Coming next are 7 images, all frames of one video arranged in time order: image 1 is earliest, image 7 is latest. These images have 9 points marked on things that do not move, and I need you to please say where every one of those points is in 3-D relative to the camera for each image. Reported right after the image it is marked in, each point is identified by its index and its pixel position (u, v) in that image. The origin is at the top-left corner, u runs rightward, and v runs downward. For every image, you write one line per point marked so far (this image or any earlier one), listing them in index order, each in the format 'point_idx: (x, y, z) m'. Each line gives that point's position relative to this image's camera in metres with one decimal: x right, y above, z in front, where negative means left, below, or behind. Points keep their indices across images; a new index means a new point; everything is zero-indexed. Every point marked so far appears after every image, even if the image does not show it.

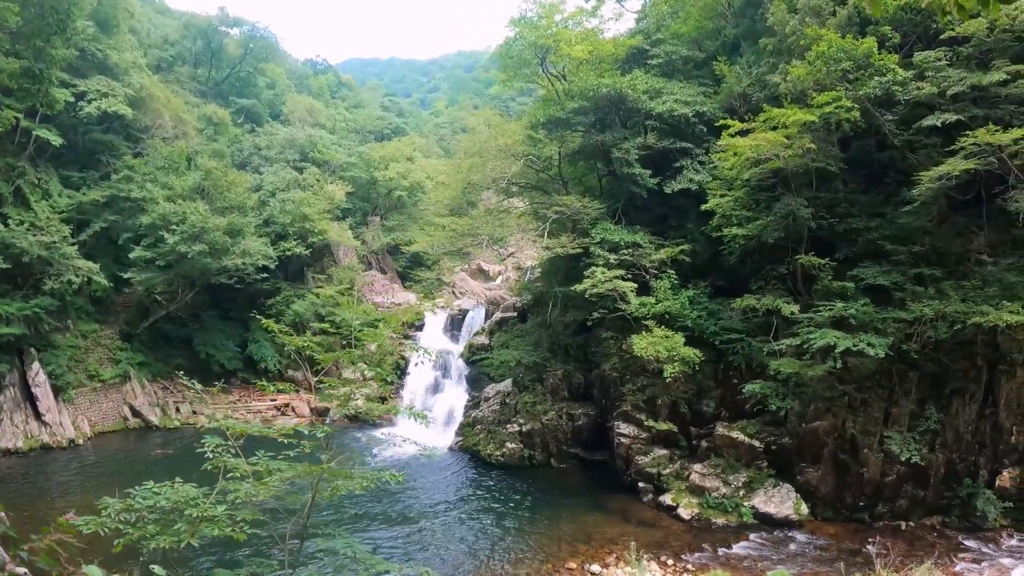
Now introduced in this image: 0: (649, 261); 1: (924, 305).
0: (+3.3, +0.8, +13.3) m
1: (+7.6, -0.3, +10.1) m
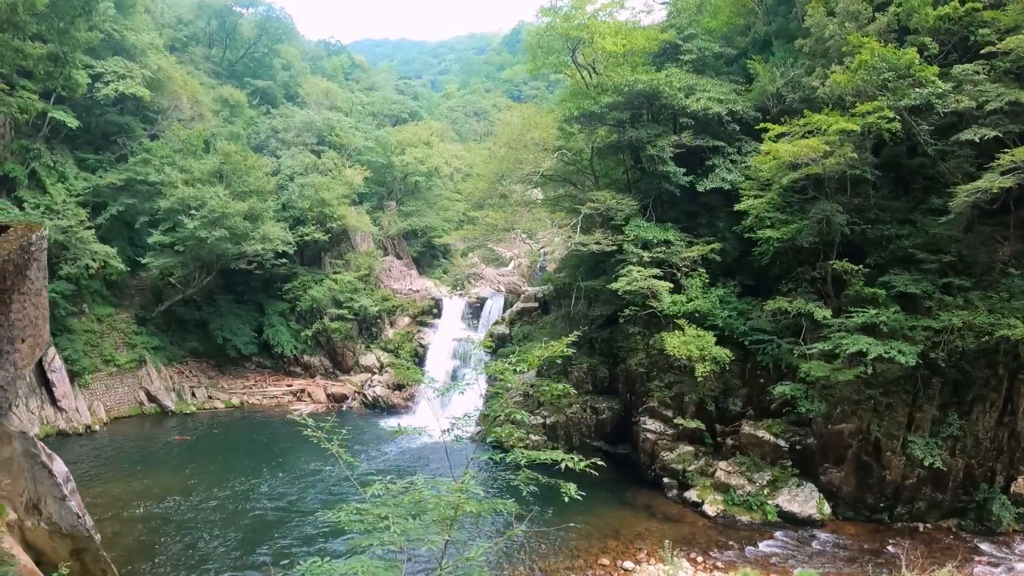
0: (+4.0, +0.8, +13.4) m
1: (+8.3, -0.5, +10.3) m
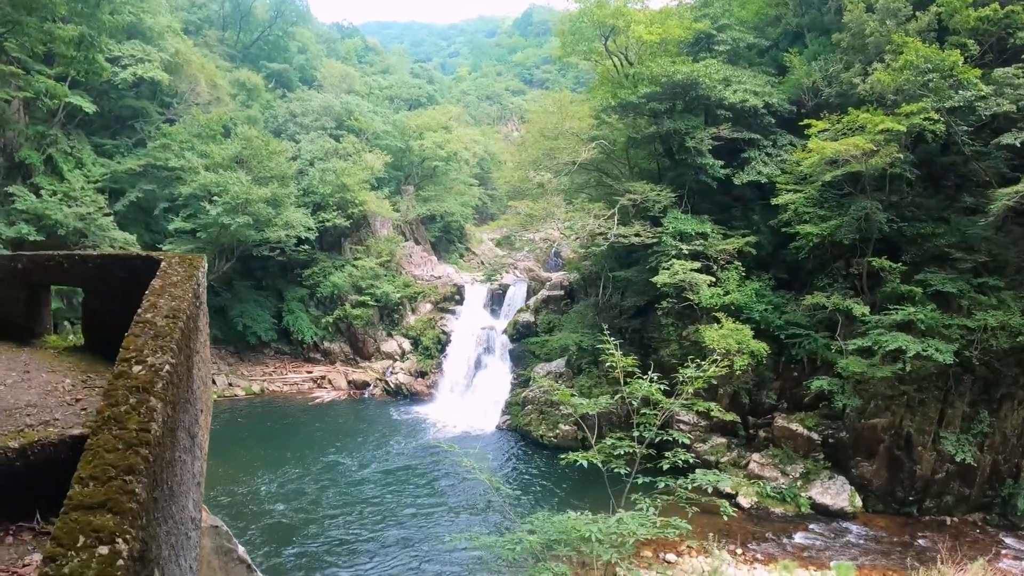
0: (+4.8, +0.9, +13.5) m
1: (+9.1, -0.5, +10.5) m
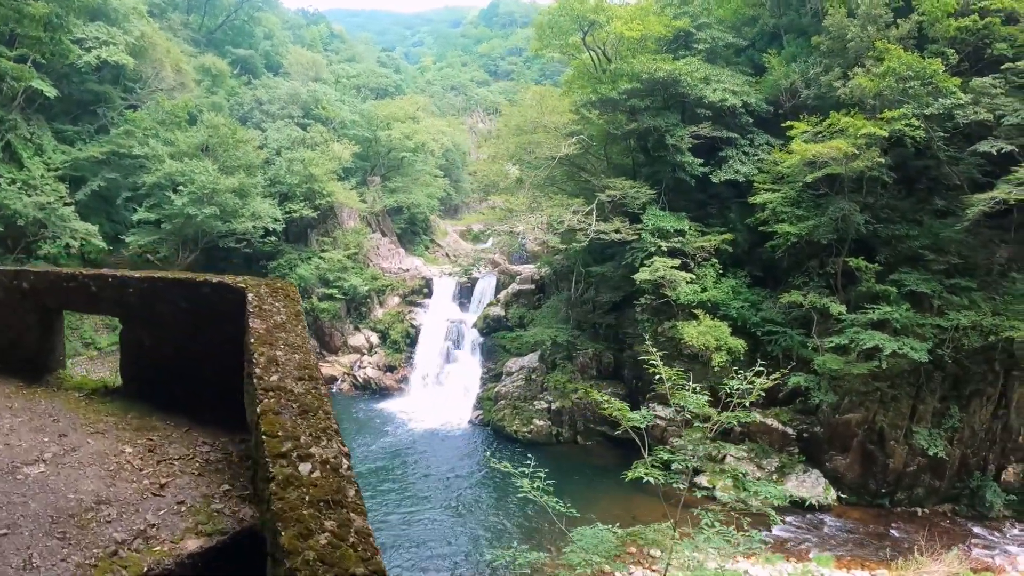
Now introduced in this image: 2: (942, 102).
0: (+4.4, +1.0, +13.6) m
1: (+8.9, -0.5, +10.9) m
2: (+8.6, +3.7, +10.9) m
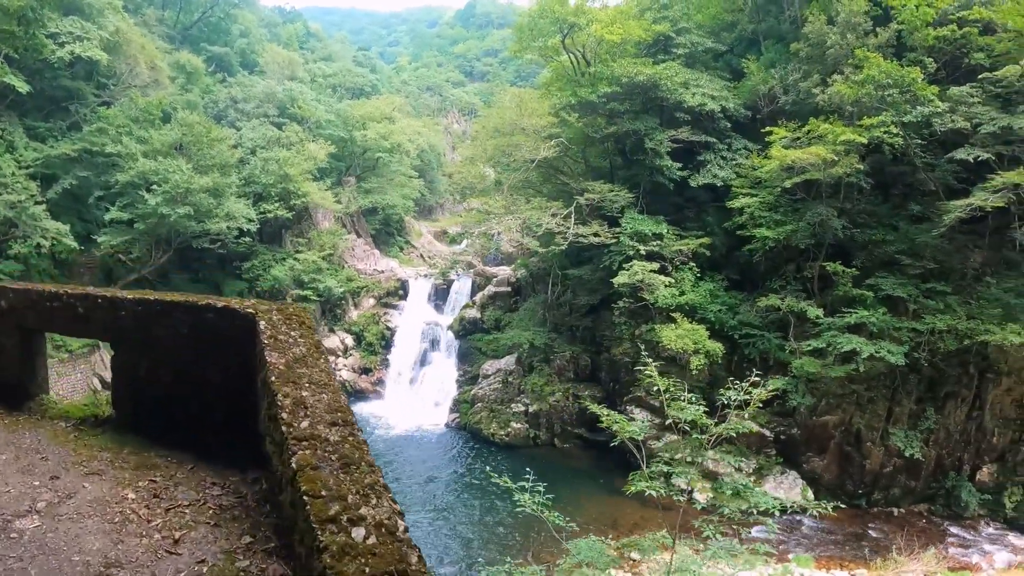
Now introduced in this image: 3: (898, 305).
0: (+4.0, +0.9, +13.7) m
1: (+8.6, -0.6, +11.1) m
2: (+8.3, +3.6, +11.1) m
3: (+8.5, -0.4, +11.9) m
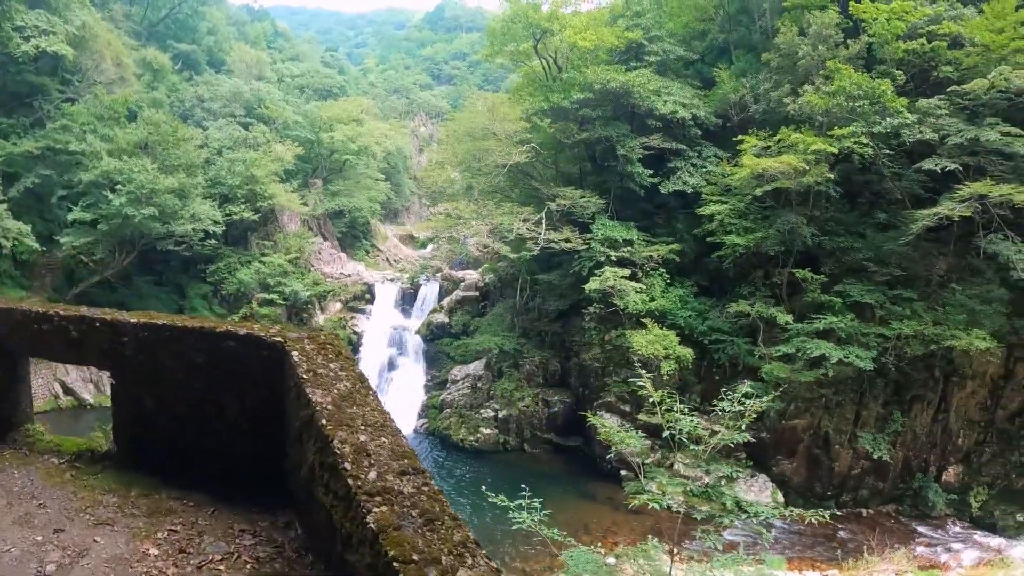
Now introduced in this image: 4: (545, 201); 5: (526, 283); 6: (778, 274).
0: (+3.5, +0.7, +13.9) m
1: (+8.2, -0.7, +11.4) m
2: (+7.9, +3.5, +11.5) m
3: (+8.0, -0.5, +12.3) m
4: (+1.1, +2.4, +15.5) m
5: (+0.8, +0.2, +16.7) m
6: (+6.5, +0.3, +13.0) m
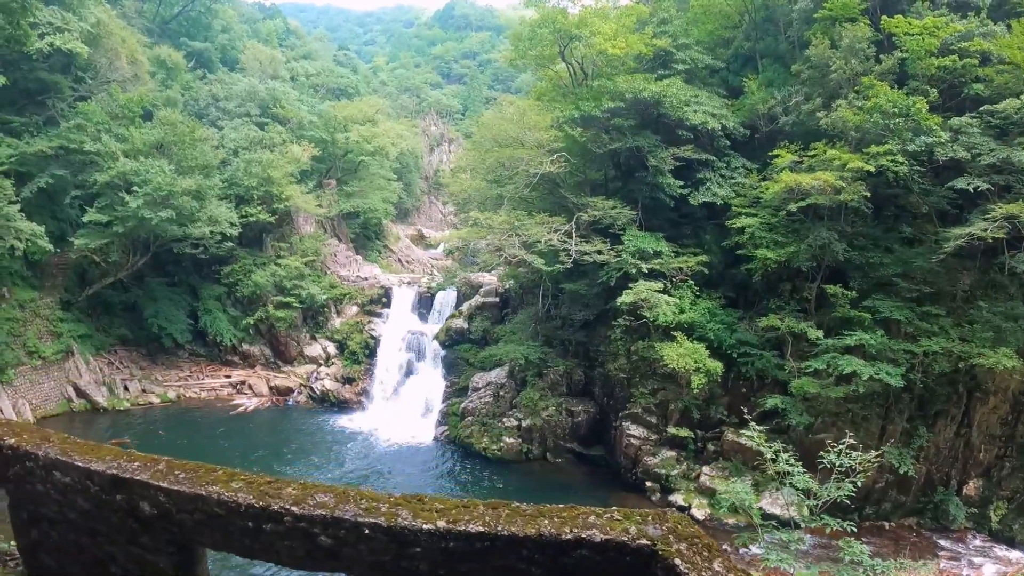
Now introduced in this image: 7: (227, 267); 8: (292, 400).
0: (+4.2, +0.5, +13.9) m
1: (+8.9, -1.1, +11.5) m
2: (+8.6, +3.2, +11.5) m
3: (+8.7, -0.9, +12.4) m
4: (+1.8, +2.2, +15.4) m
5: (+1.4, 0.0, +16.7) m
6: (+7.2, 0.0, +13.1) m
7: (-9.9, +0.7, +20.2) m
8: (-6.6, -3.9, +18.2) m
